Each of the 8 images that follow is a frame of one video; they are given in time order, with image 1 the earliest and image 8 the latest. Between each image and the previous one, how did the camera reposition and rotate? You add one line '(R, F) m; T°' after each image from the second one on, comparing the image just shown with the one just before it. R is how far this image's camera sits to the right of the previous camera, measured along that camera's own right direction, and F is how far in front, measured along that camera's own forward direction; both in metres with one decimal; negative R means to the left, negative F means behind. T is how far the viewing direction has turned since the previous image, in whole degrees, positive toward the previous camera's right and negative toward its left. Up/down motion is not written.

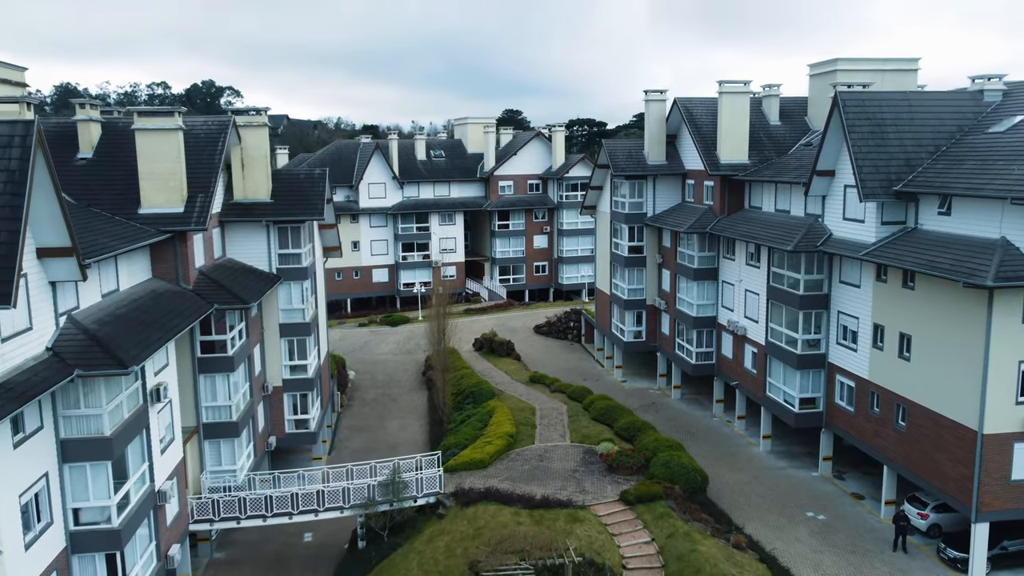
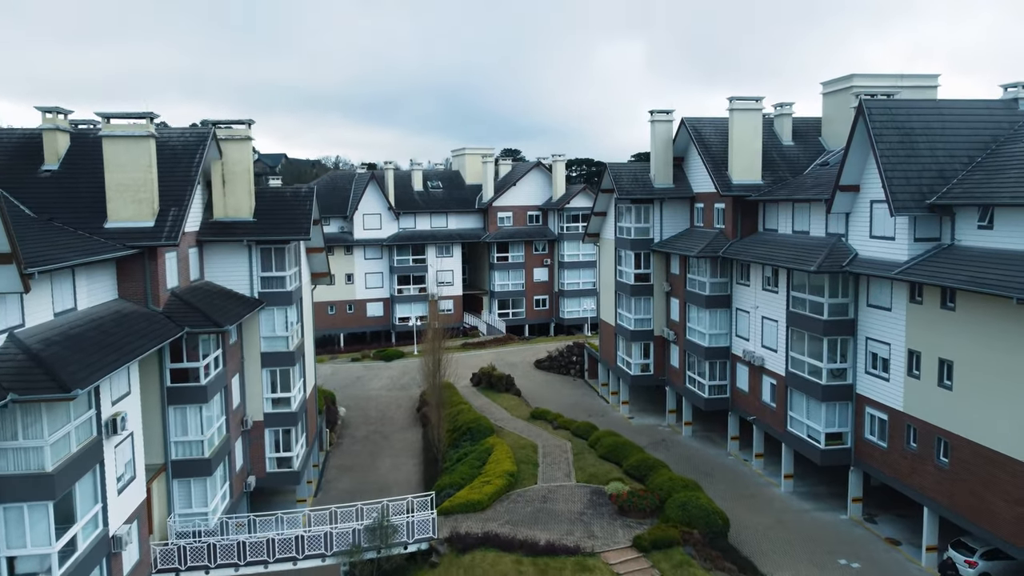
(-0.1, +1.8) m; 0°
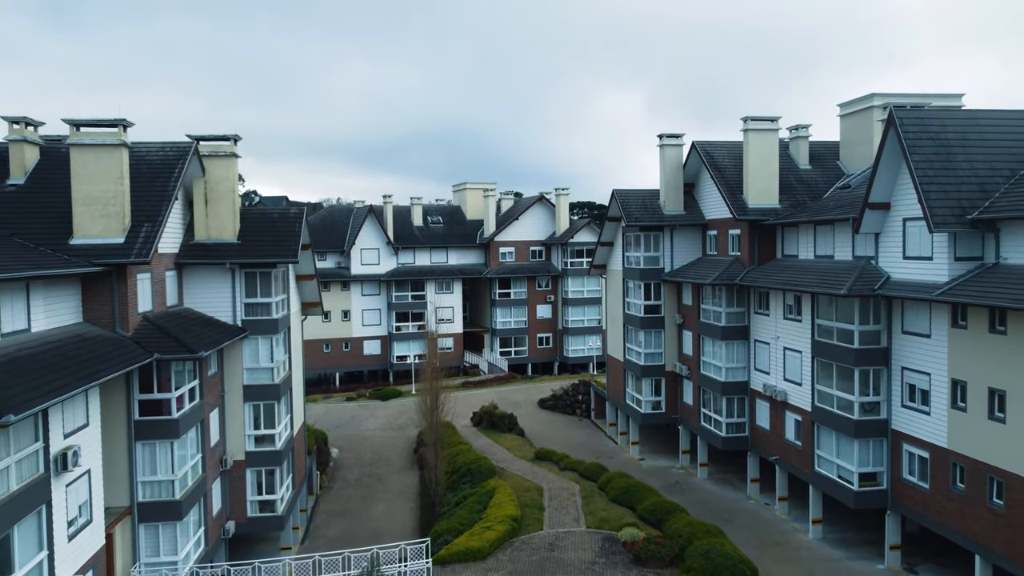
(-0.1, +1.7) m; 0°
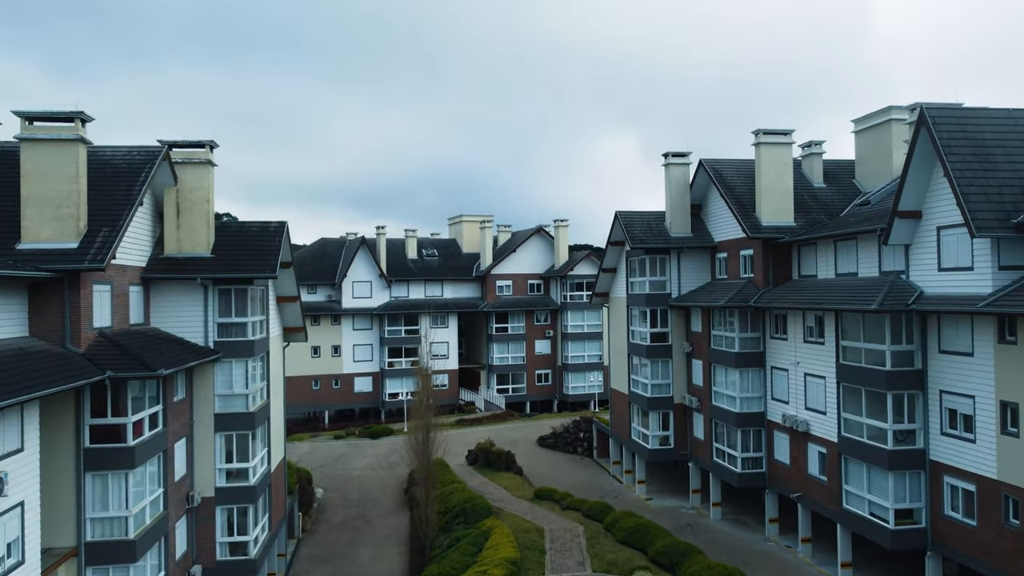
(0.0, +1.7) m; 0°
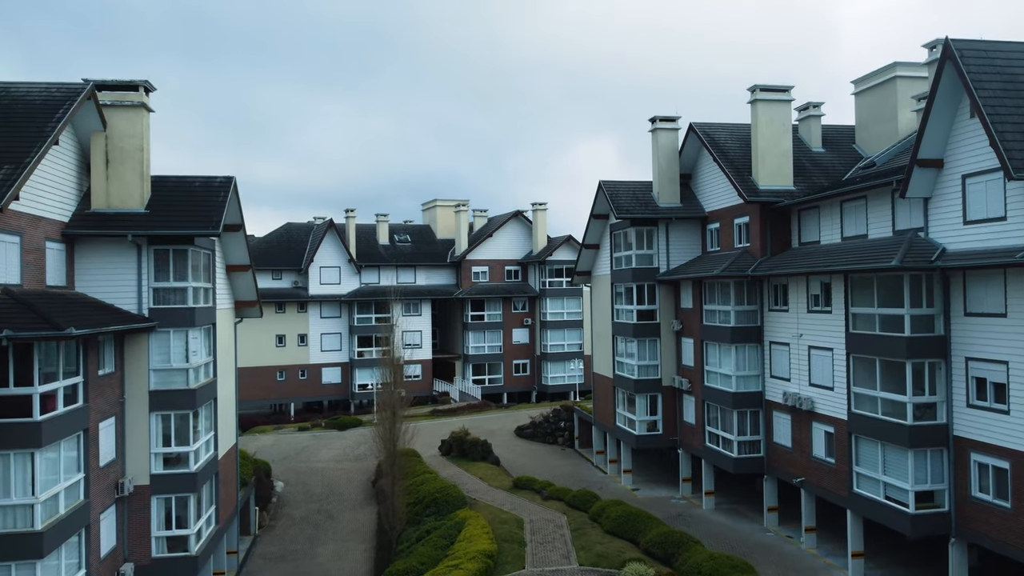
(0.0, +2.1) m; +2°
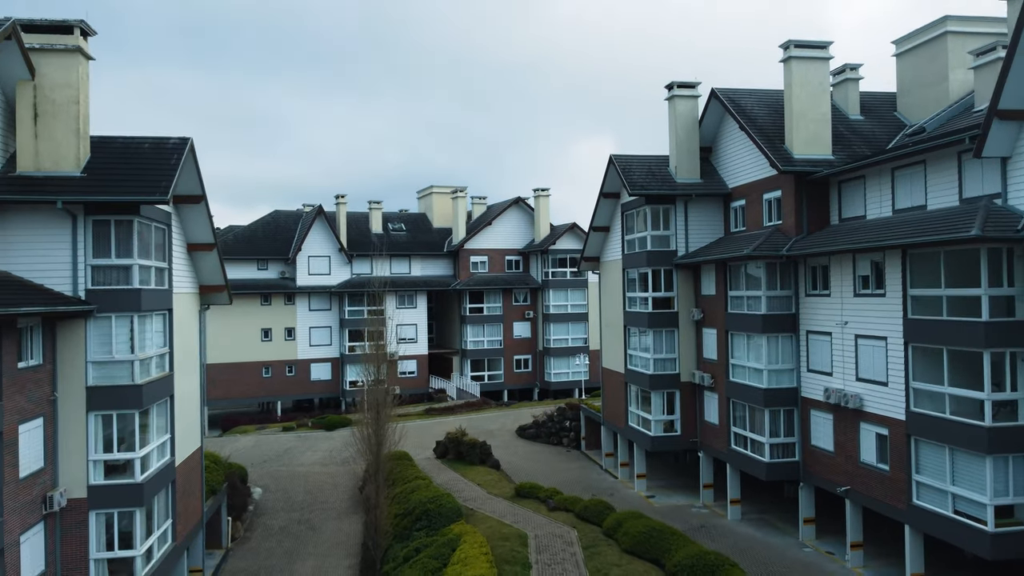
(-0.1, +2.6) m; 0°
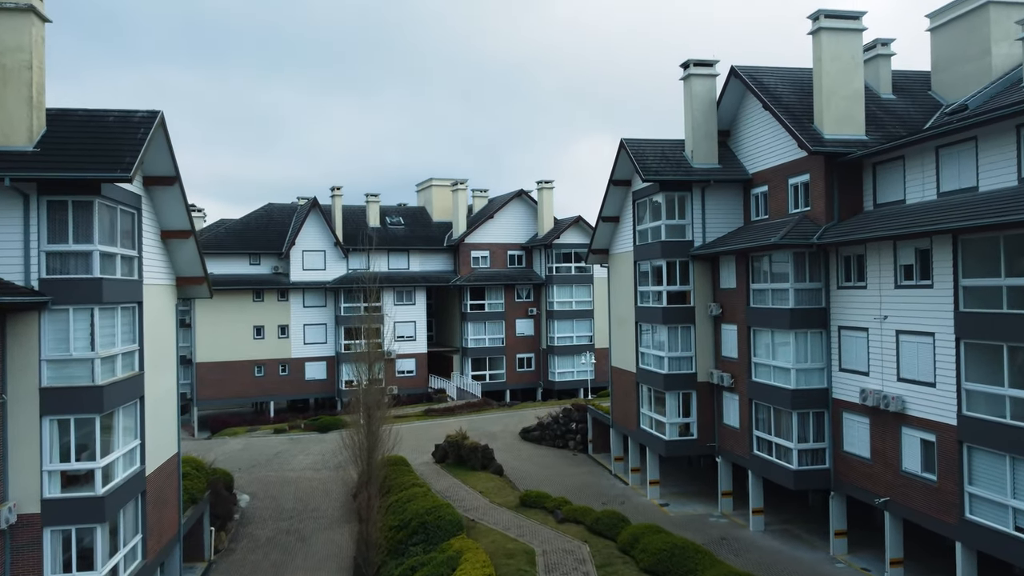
(-0.1, +1.6) m; 0°
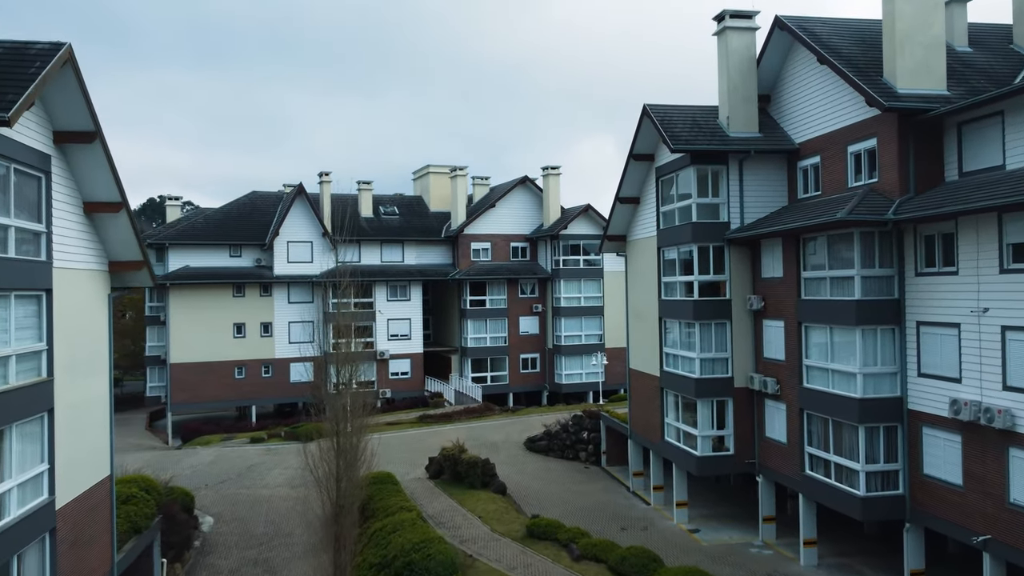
(-0.1, +3.2) m; 0°
